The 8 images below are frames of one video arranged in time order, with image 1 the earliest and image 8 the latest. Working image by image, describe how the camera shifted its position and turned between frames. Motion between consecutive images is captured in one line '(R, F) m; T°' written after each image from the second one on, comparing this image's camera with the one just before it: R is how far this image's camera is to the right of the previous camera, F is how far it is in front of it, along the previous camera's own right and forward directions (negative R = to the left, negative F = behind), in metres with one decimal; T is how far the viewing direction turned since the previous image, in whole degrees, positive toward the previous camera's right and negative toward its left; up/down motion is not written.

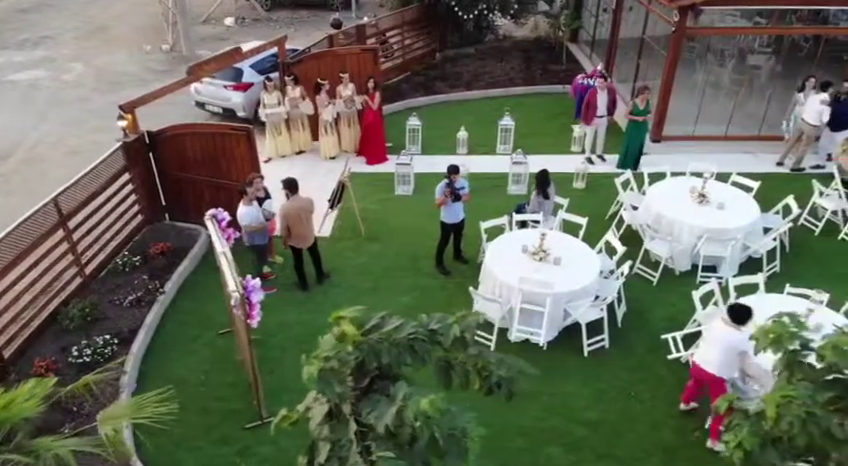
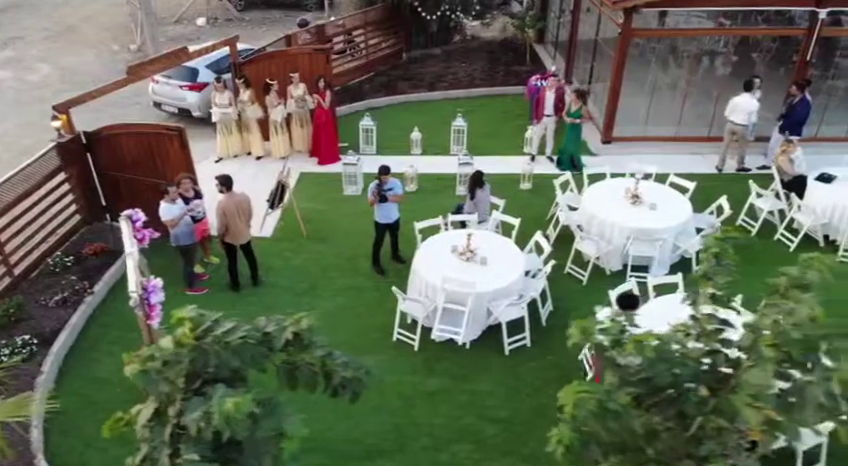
(+1.0, 0.0) m; 0°
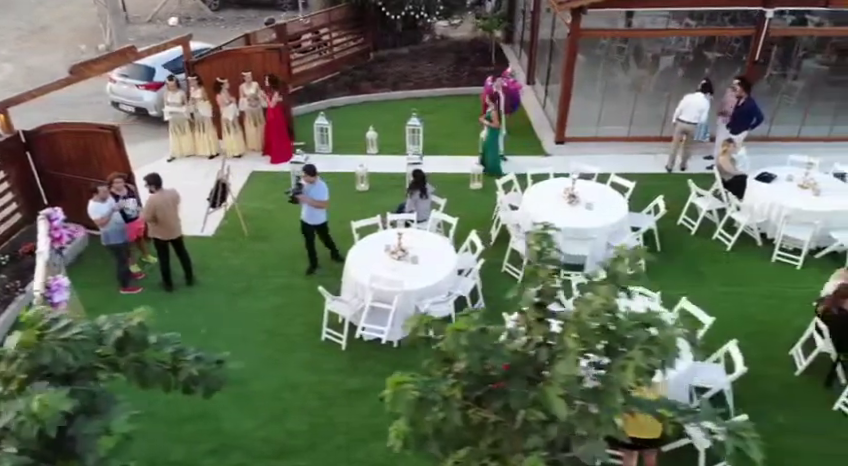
(+0.9, 0.0) m; 0°
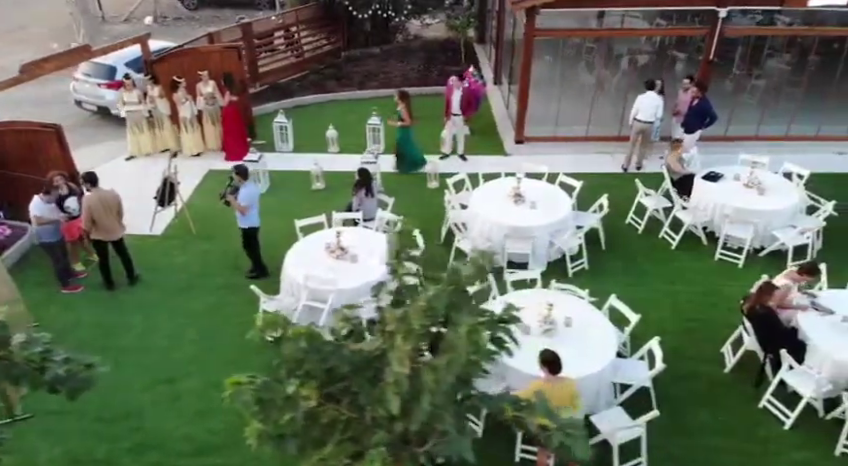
(+0.8, 0.0) m; 0°
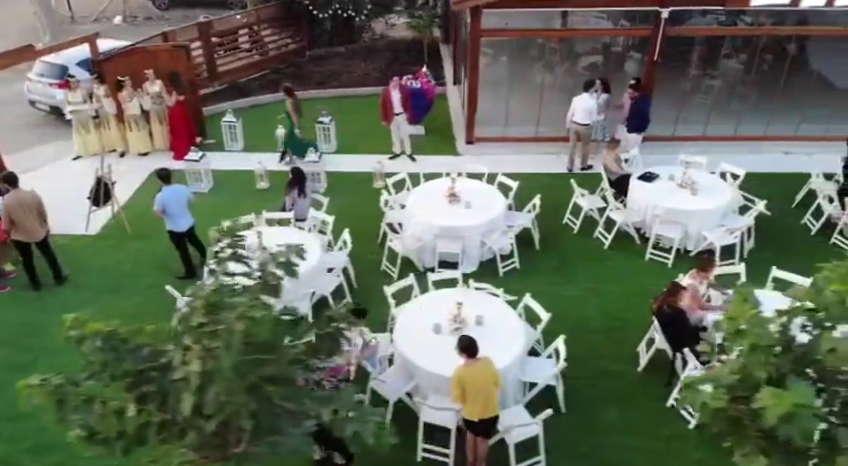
(+1.0, 0.0) m; 0°
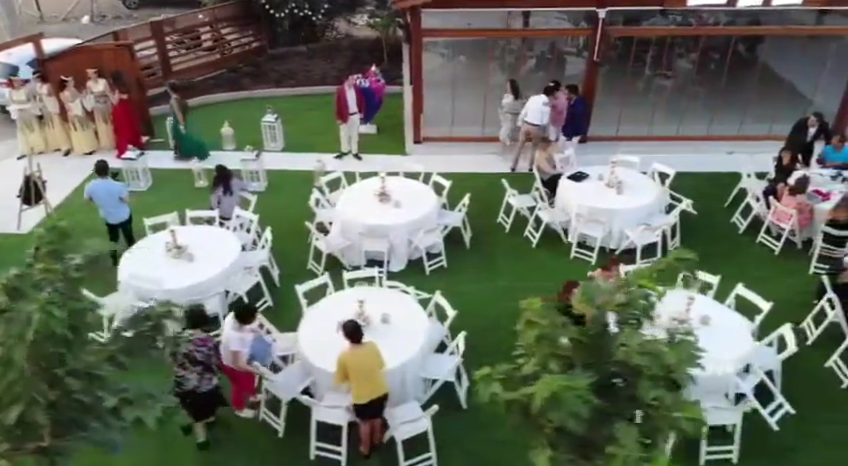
(+1.1, 0.0) m; 0°
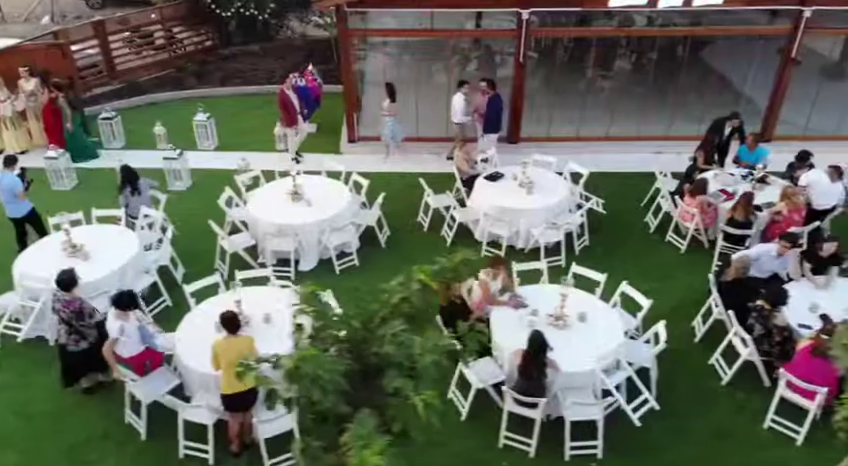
(+1.4, -0.1) m; 0°
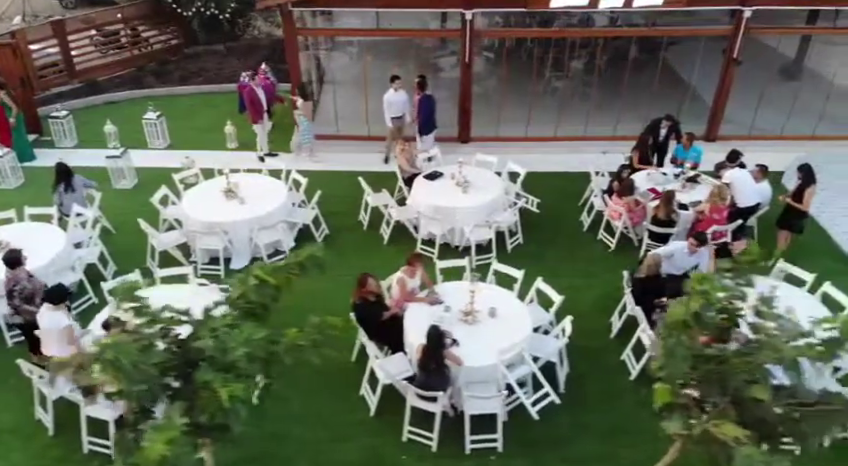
(+1.0, -0.1) m; 0°
